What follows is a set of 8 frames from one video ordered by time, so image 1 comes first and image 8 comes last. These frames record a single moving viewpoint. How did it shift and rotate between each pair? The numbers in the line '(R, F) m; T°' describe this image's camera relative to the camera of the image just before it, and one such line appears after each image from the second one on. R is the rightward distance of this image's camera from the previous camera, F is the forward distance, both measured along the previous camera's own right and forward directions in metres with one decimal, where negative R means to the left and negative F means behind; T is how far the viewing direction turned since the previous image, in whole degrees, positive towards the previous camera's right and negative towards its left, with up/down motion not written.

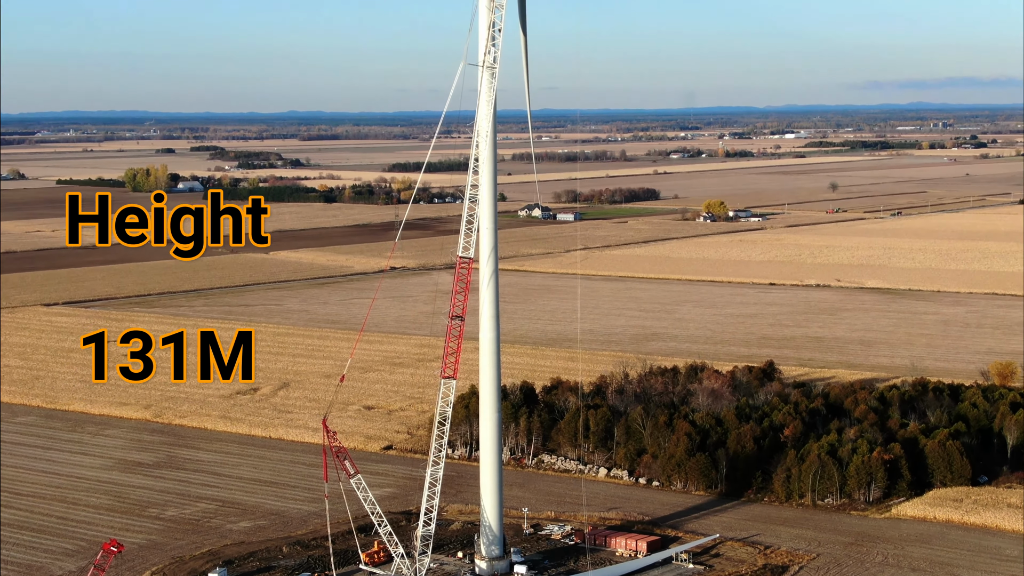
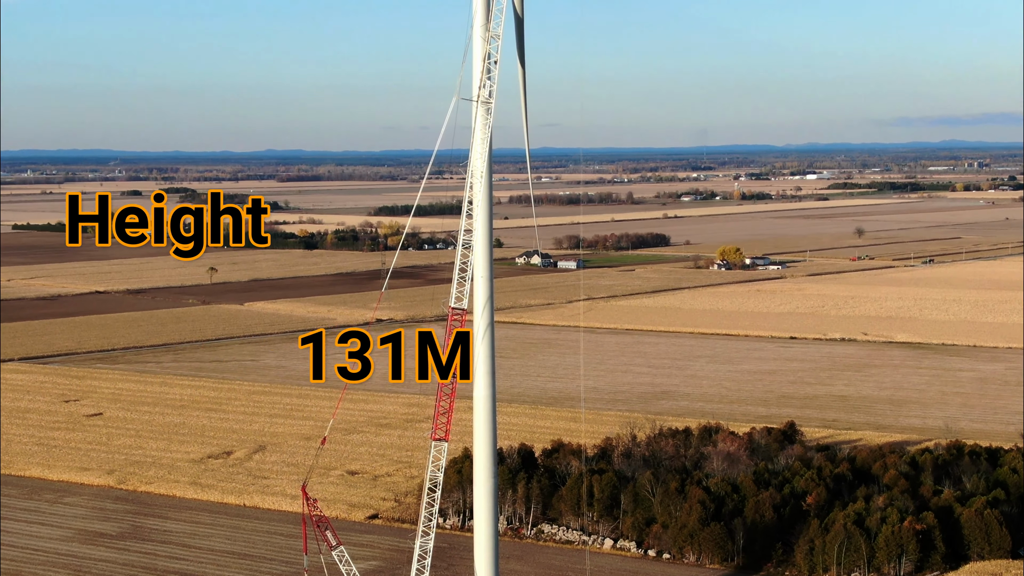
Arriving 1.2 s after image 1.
(-0.1, +3.1) m; 0°
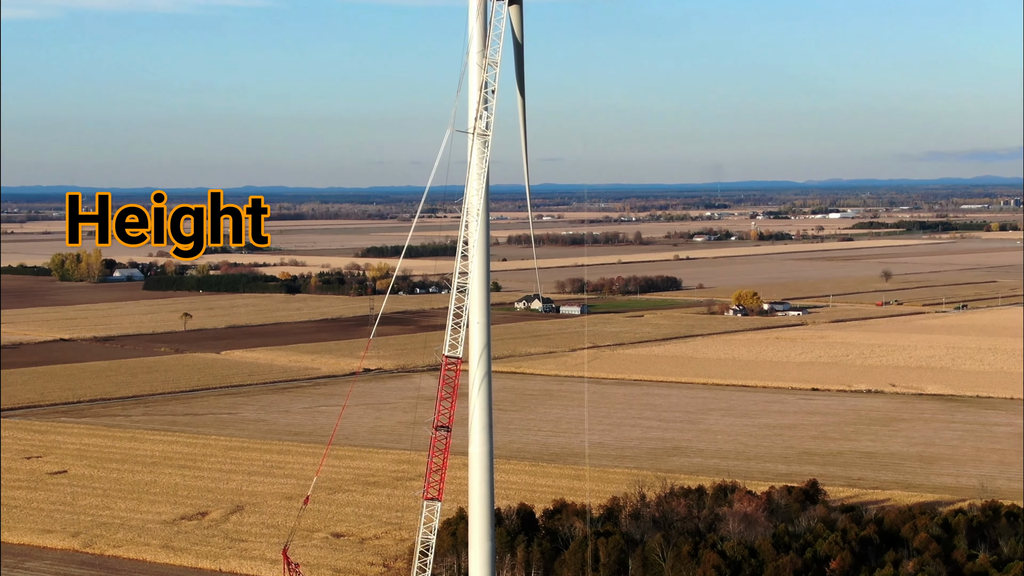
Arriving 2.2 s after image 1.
(-0.1, +2.6) m; 0°
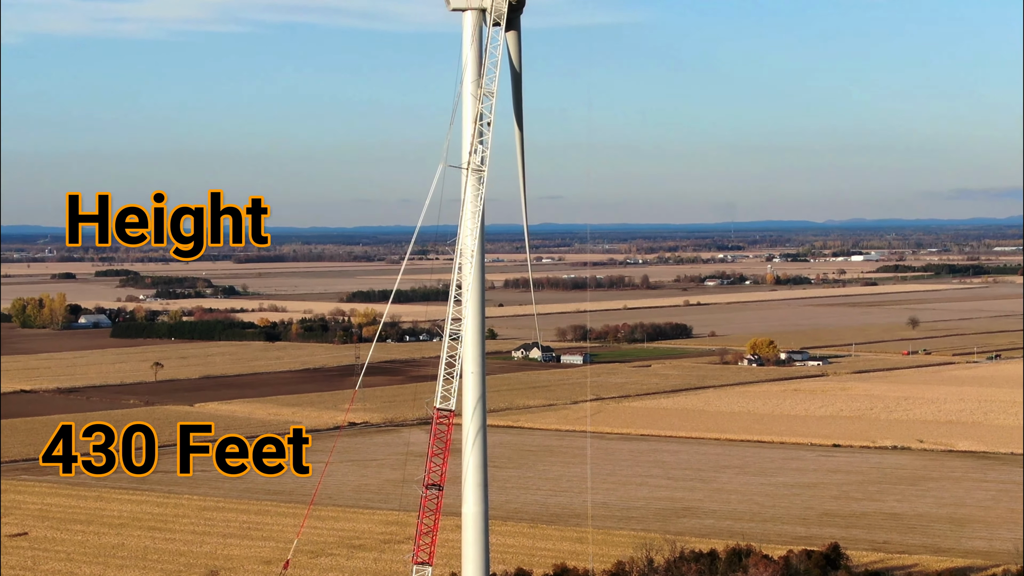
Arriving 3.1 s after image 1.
(0.0, +2.3) m; 0°
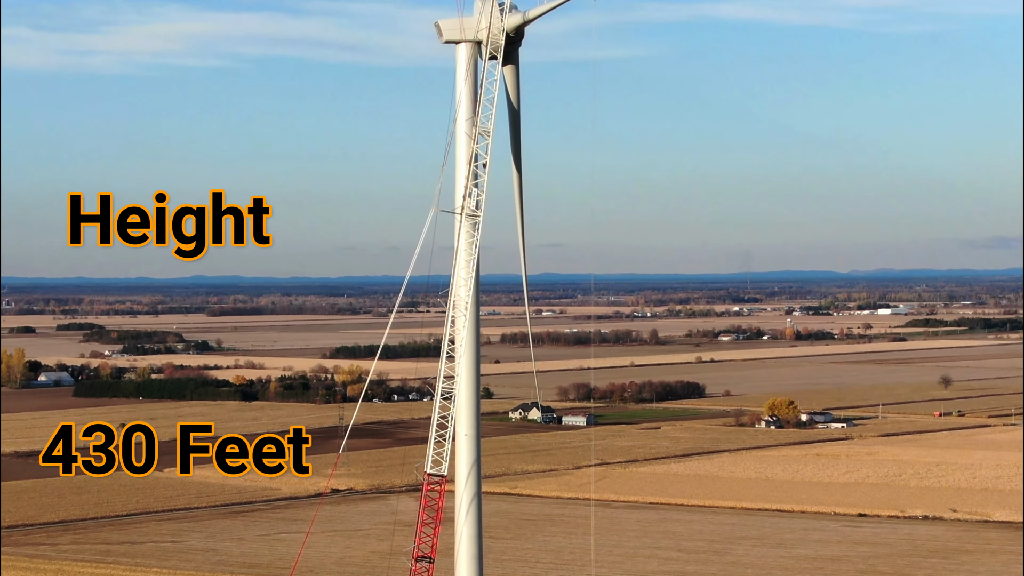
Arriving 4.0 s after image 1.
(-0.1, +2.3) m; 0°
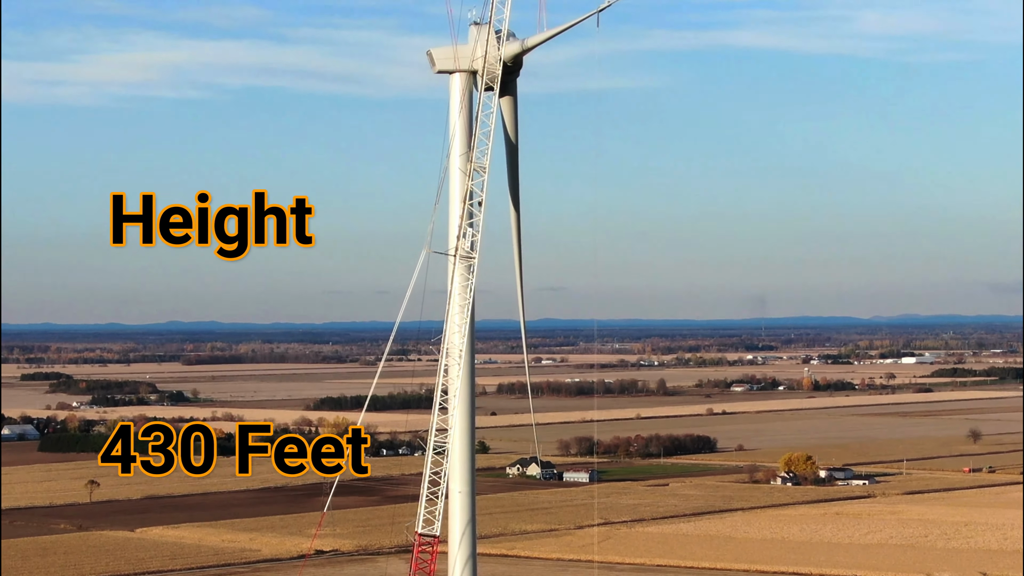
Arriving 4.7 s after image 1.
(0.0, +1.8) m; 0°
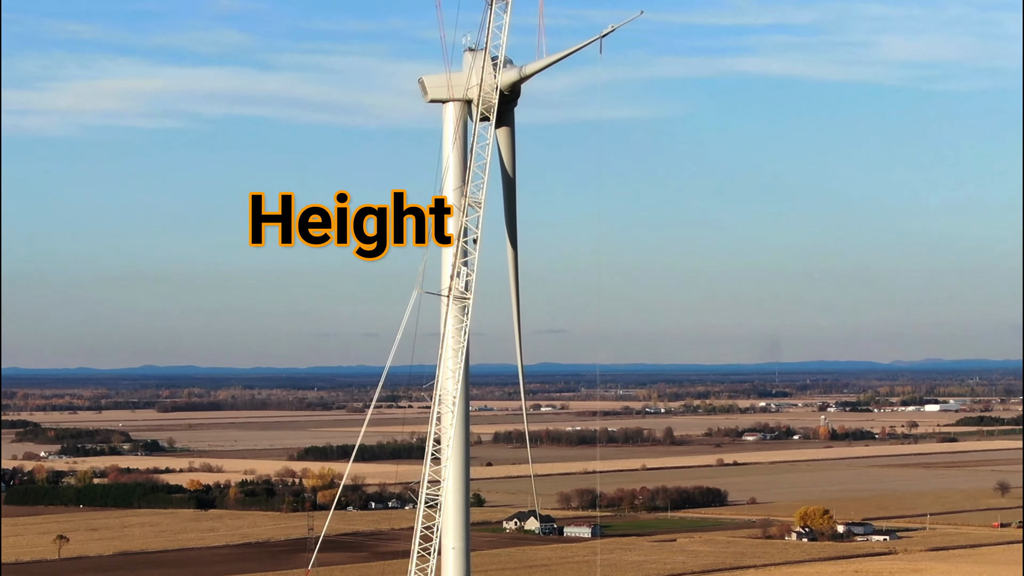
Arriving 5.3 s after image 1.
(0.0, +1.5) m; 0°
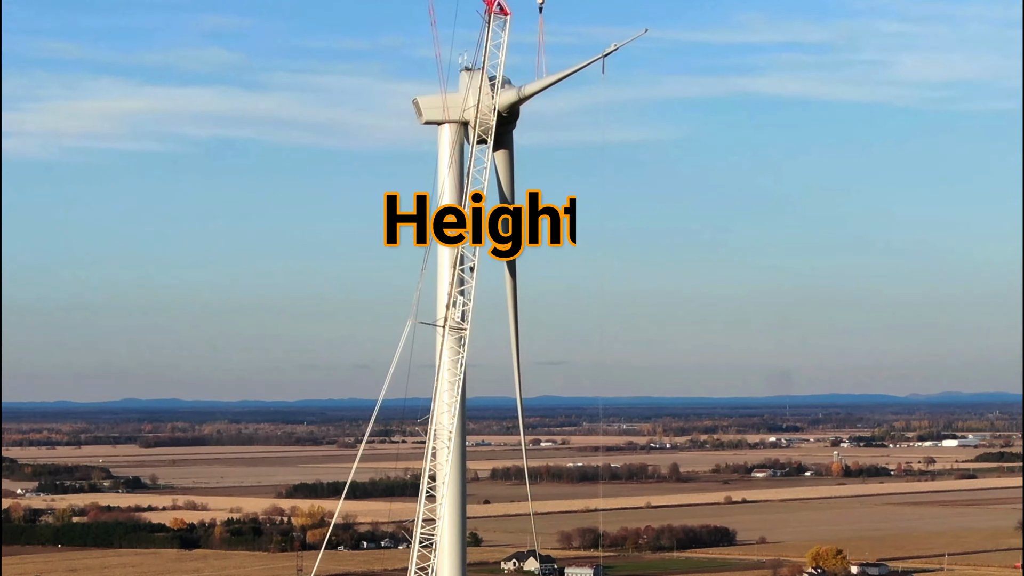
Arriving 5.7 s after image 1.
(0.0, +1.0) m; 0°
